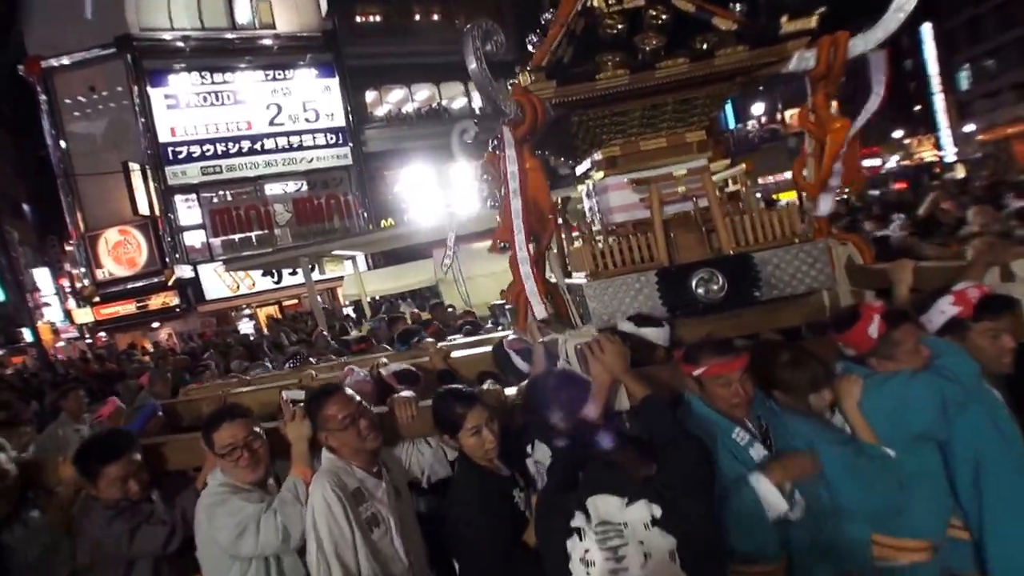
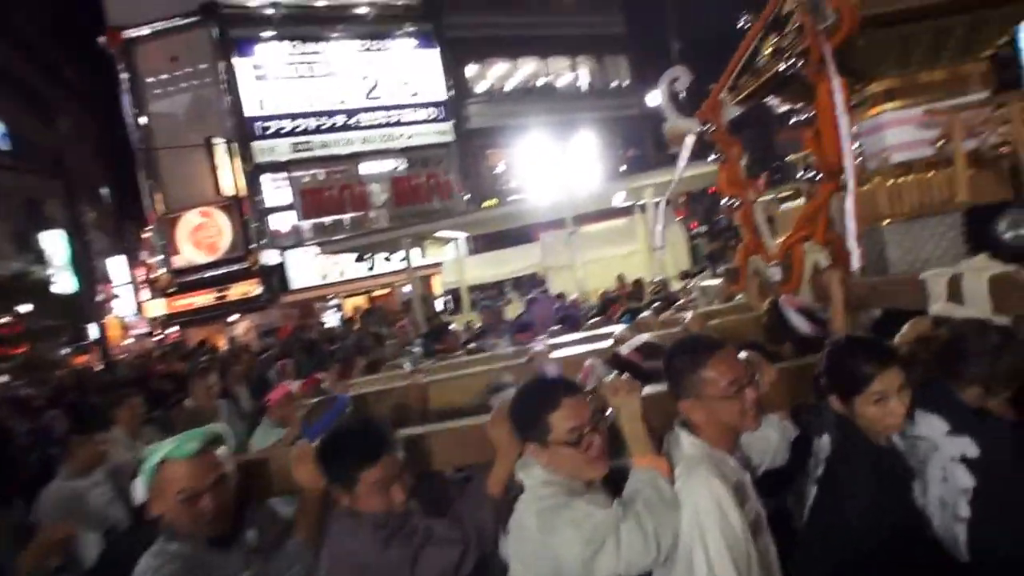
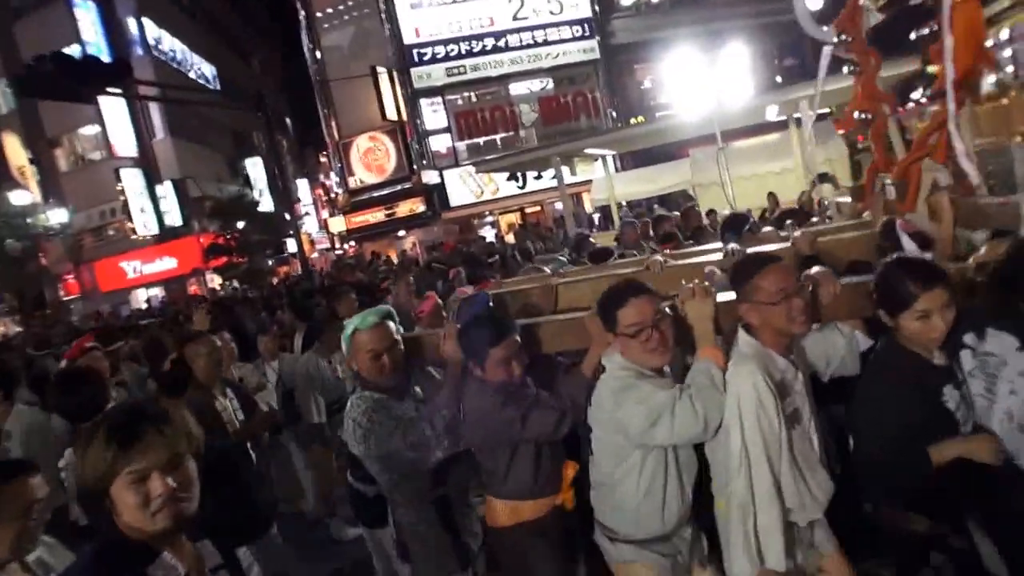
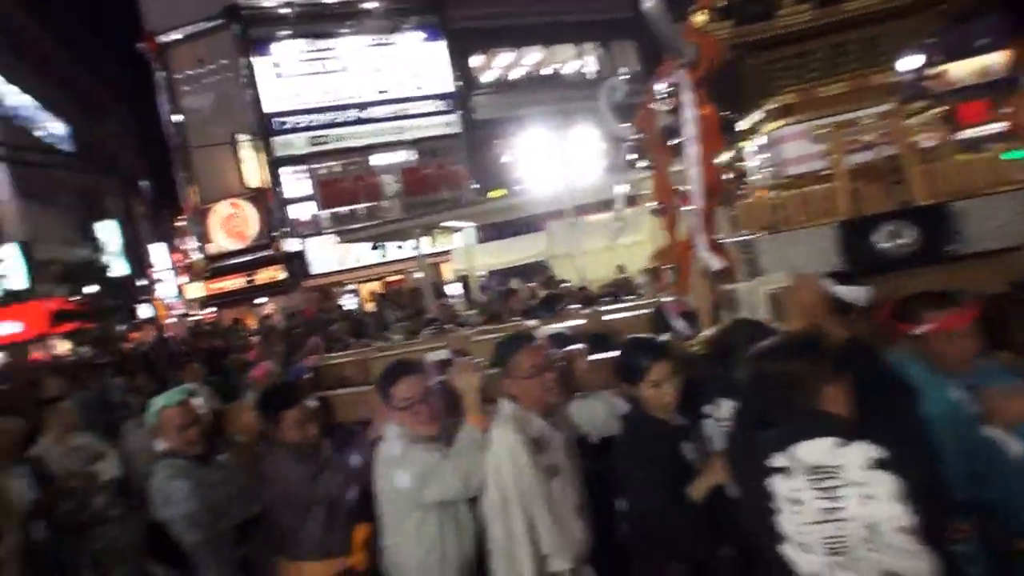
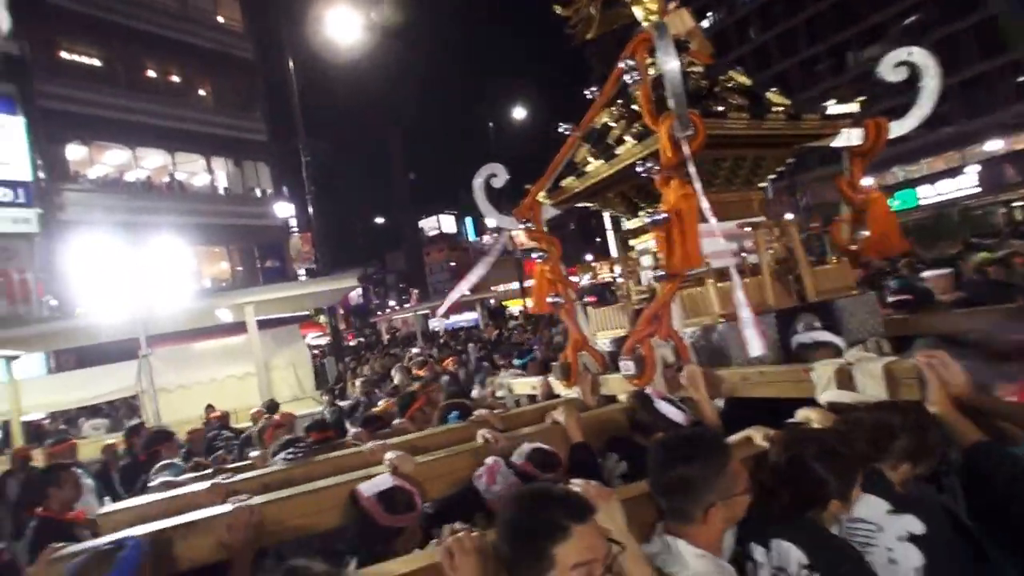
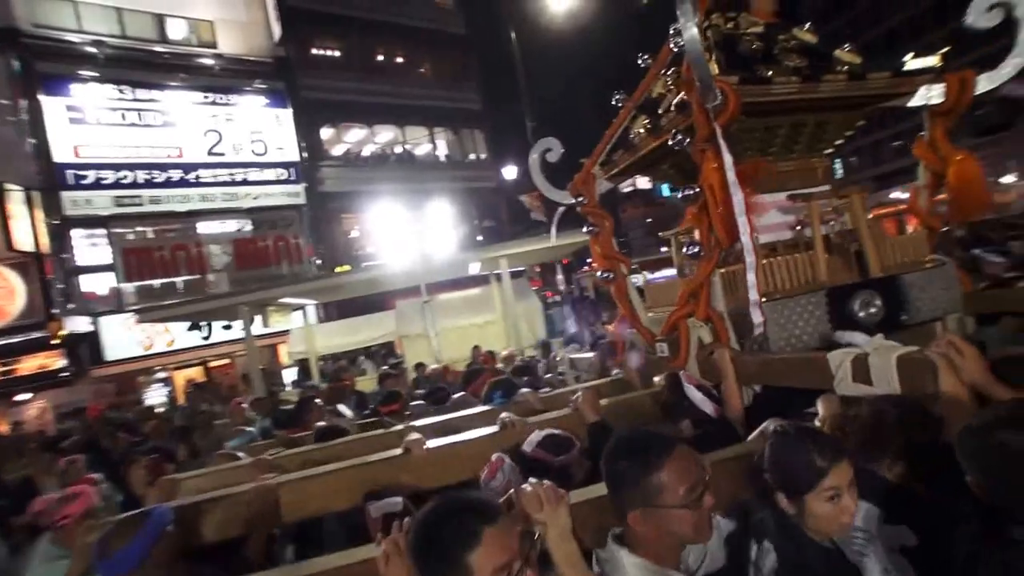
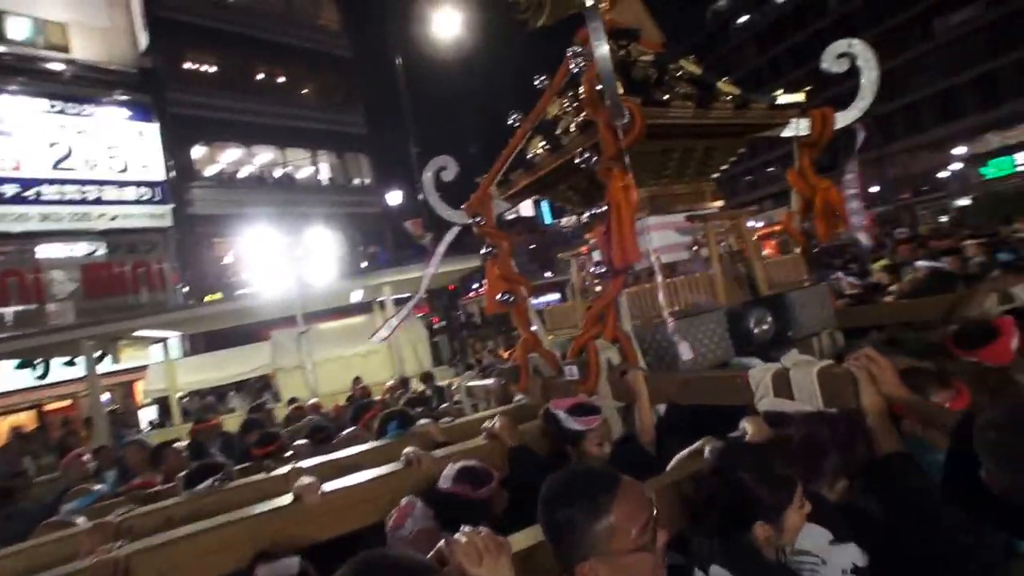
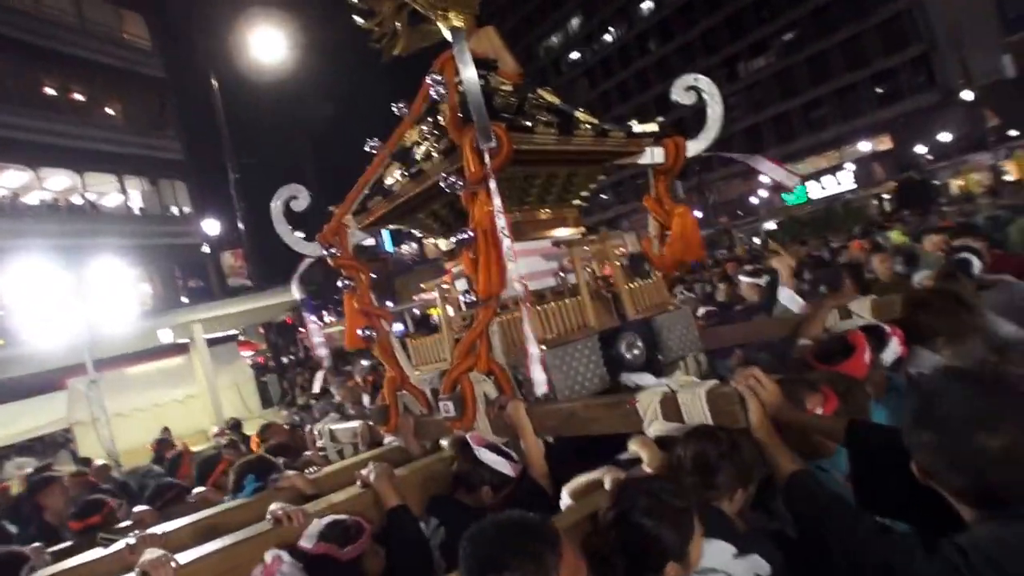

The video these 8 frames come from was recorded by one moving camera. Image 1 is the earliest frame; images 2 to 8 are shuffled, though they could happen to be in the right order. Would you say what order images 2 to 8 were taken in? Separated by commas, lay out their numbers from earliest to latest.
4, 3, 2, 6, 7, 8, 5
